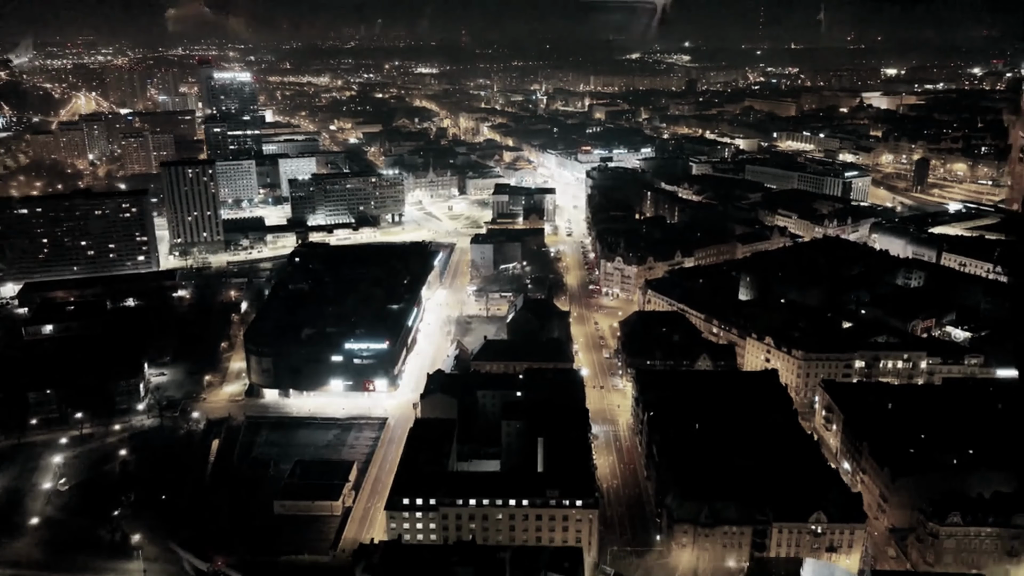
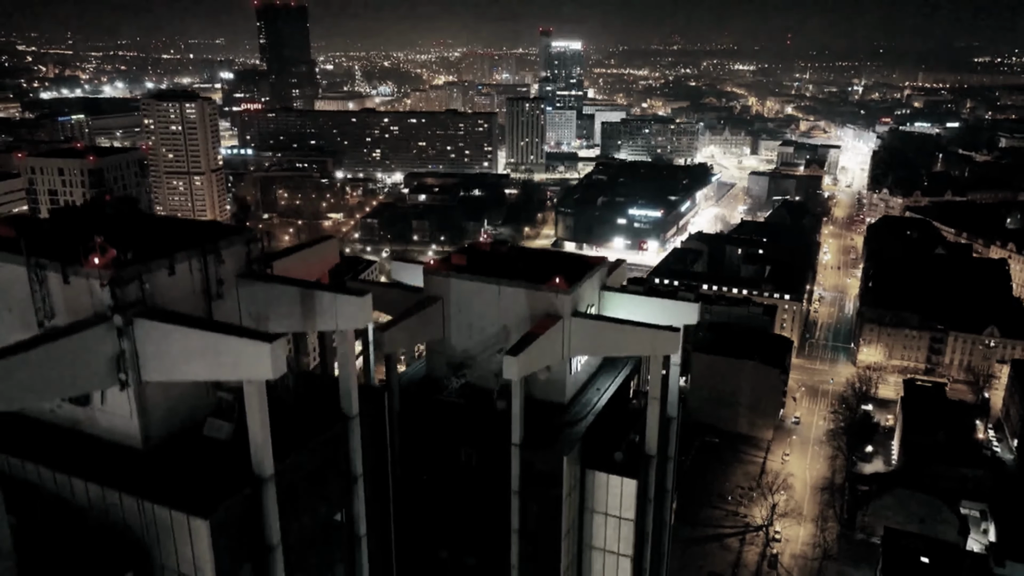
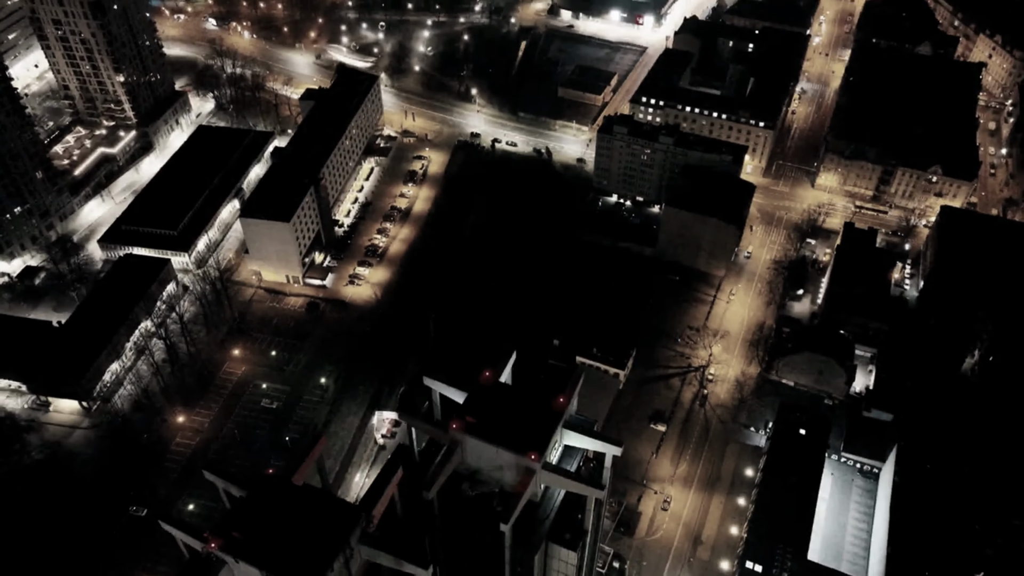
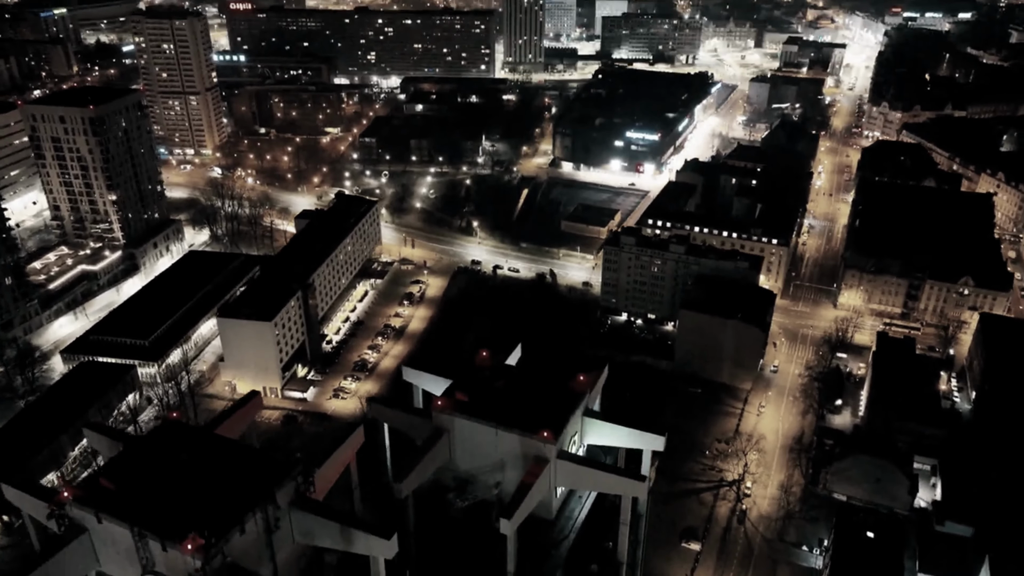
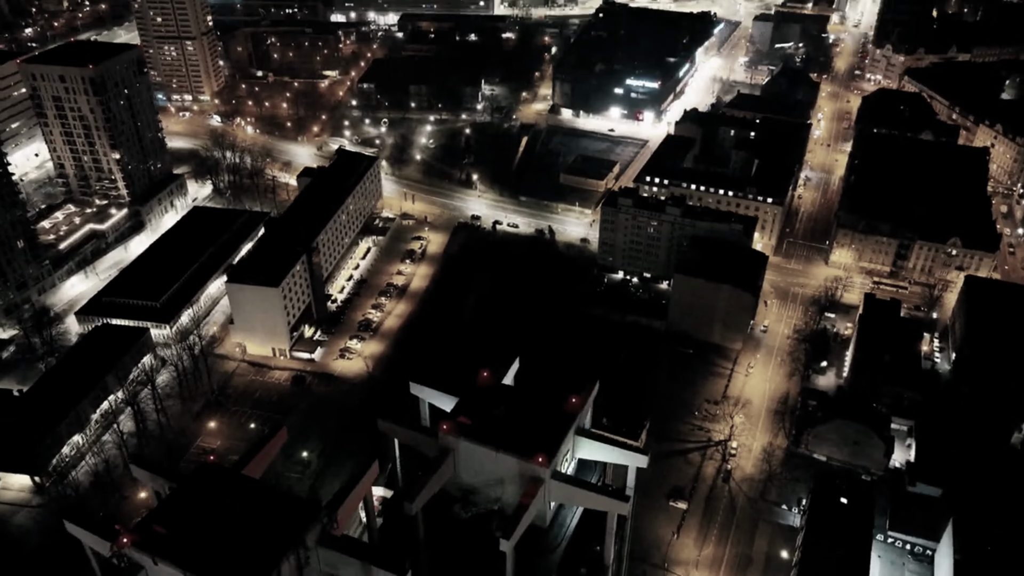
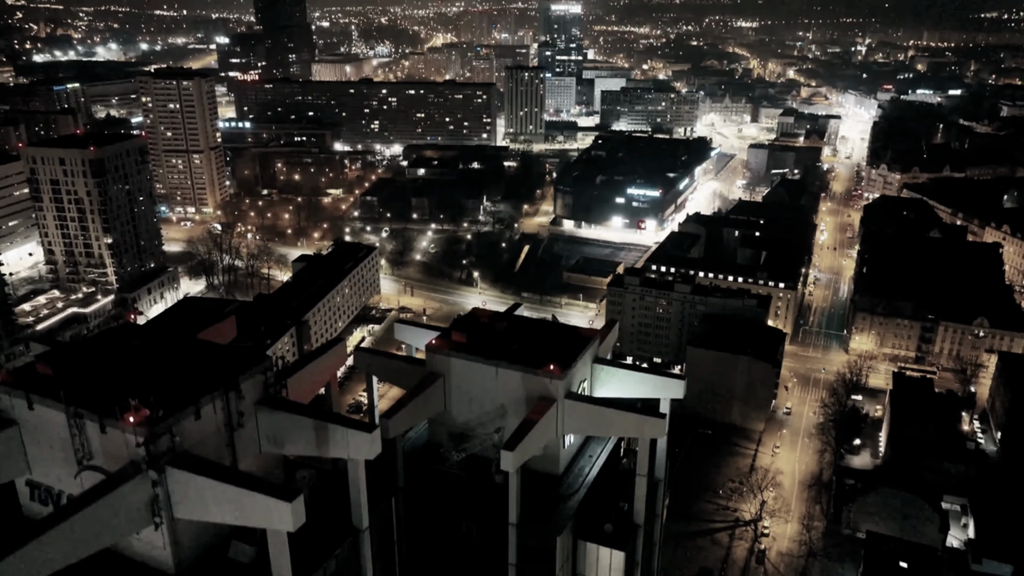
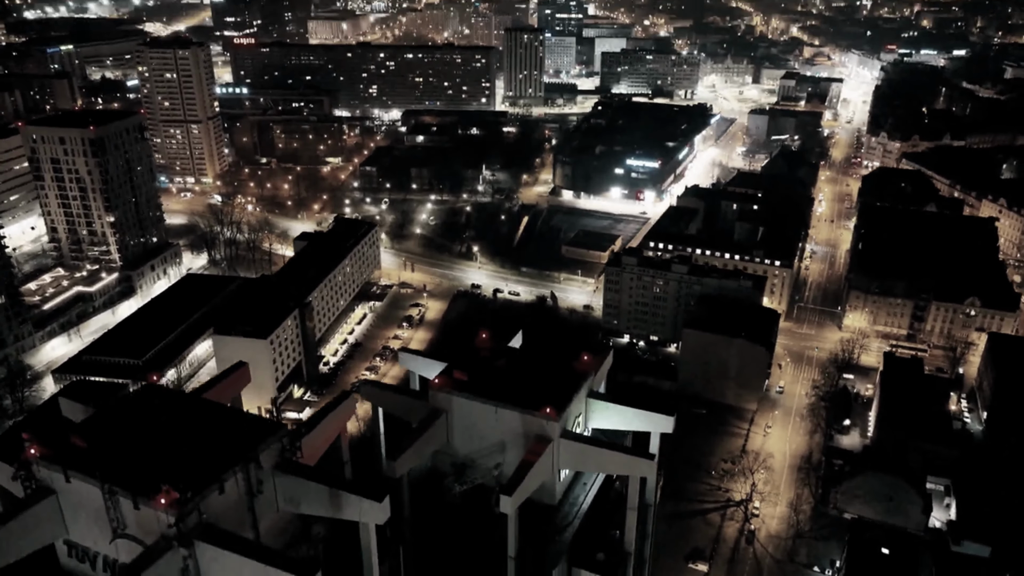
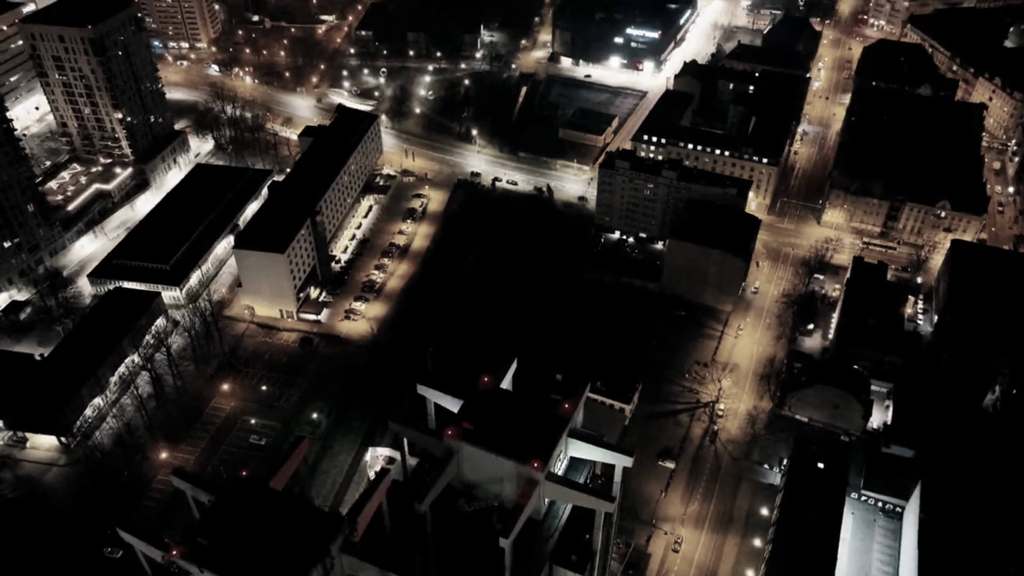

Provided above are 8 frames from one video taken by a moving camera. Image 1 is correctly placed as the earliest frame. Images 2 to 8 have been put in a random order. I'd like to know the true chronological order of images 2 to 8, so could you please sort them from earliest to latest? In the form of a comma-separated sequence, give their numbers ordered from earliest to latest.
3, 8, 5, 4, 7, 6, 2
